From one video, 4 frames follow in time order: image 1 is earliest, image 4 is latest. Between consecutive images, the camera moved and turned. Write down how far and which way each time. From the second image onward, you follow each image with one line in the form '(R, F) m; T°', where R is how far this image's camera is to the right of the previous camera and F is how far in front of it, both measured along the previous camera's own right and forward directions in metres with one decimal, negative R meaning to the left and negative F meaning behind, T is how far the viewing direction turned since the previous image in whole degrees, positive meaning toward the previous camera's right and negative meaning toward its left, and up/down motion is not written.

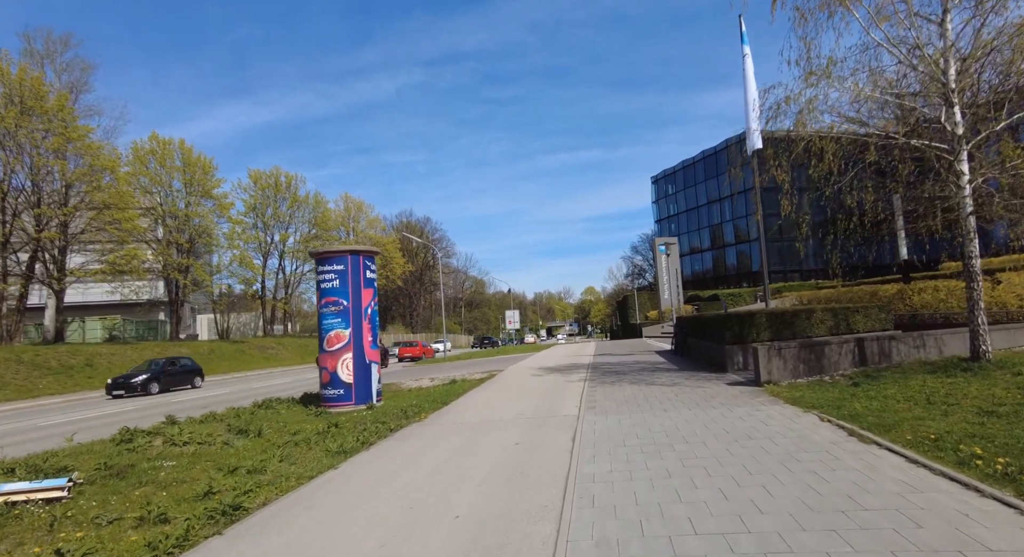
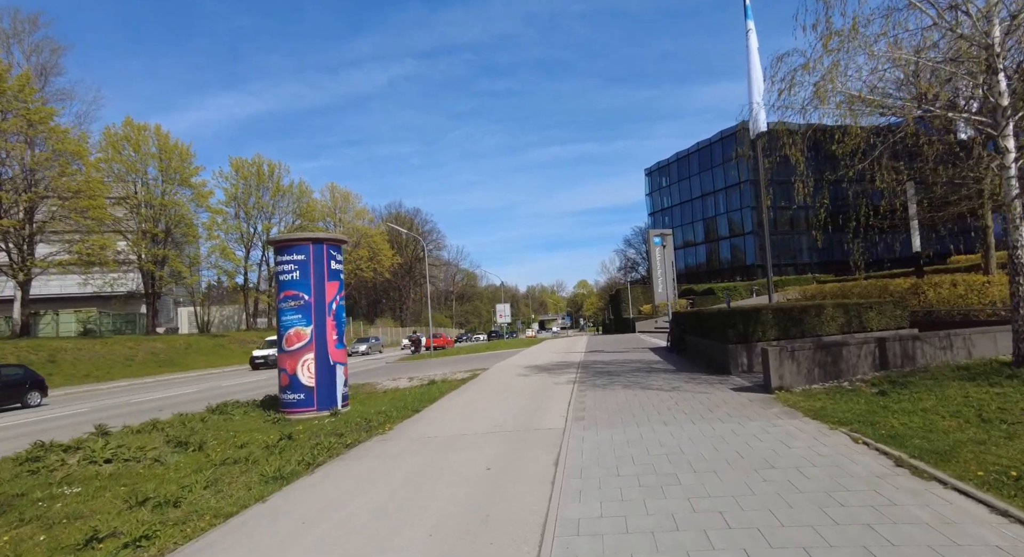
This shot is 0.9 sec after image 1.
(+0.3, +1.3) m; +1°
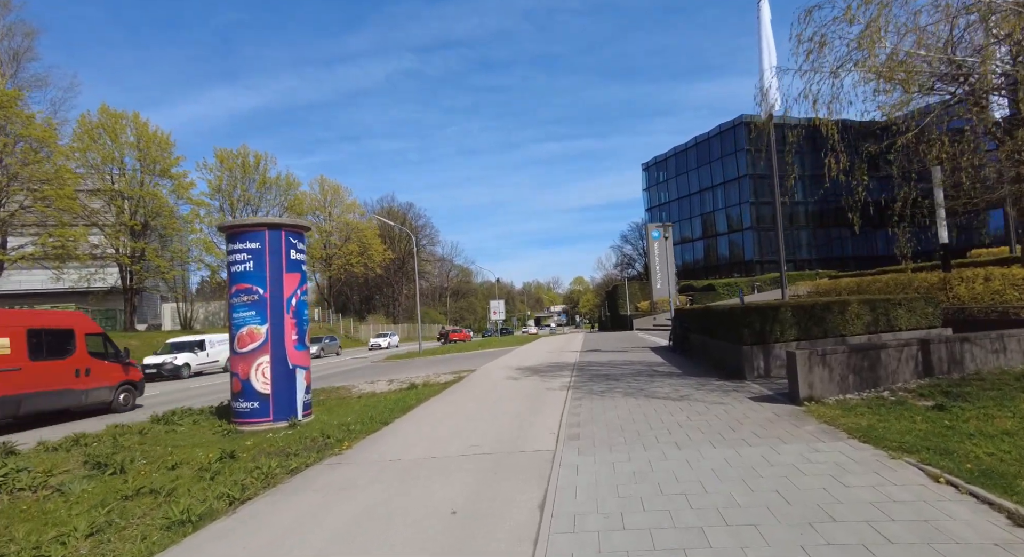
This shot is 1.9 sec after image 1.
(+0.2, +1.5) m; 0°
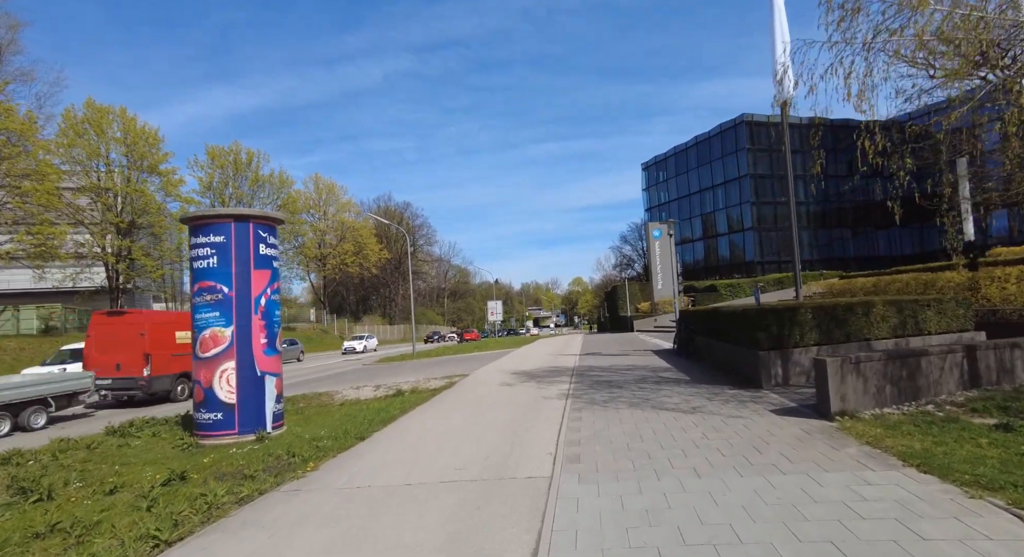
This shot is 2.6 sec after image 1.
(+0.1, +1.0) m; 0°
